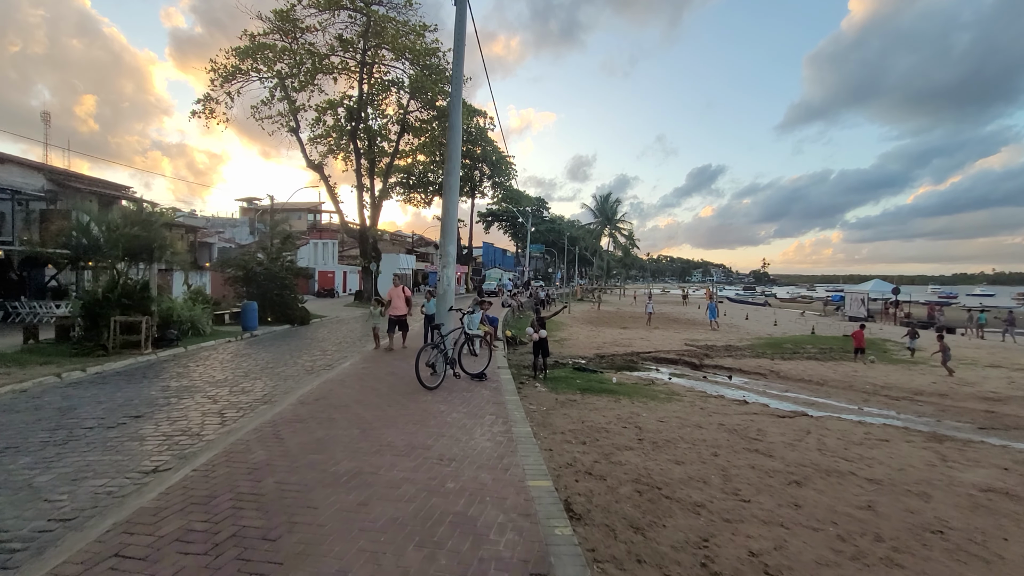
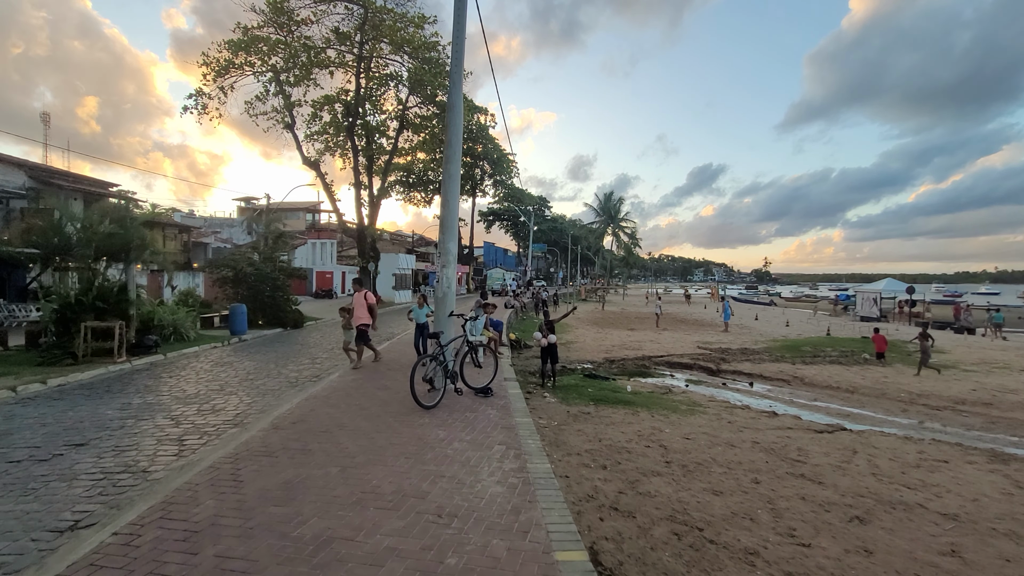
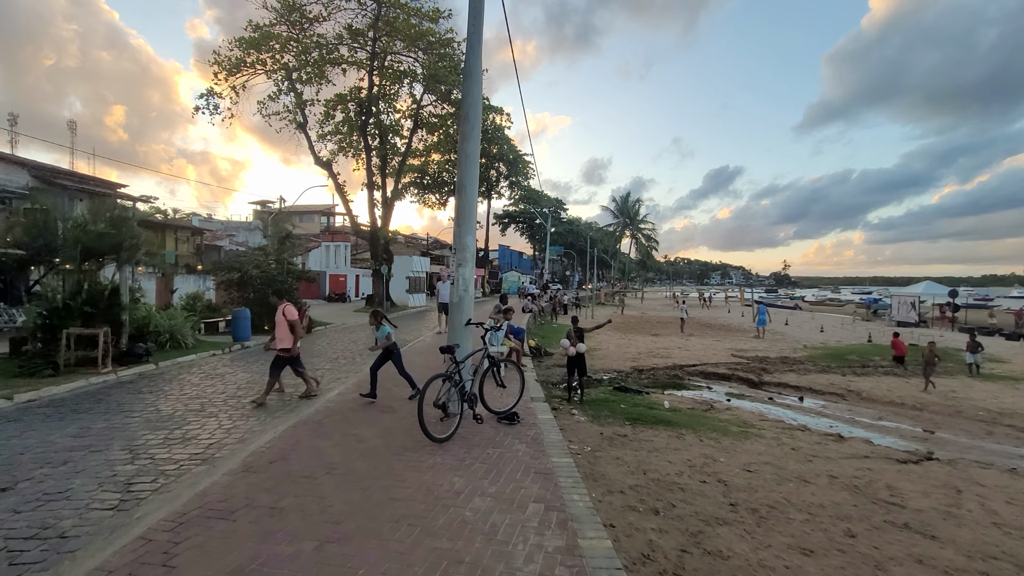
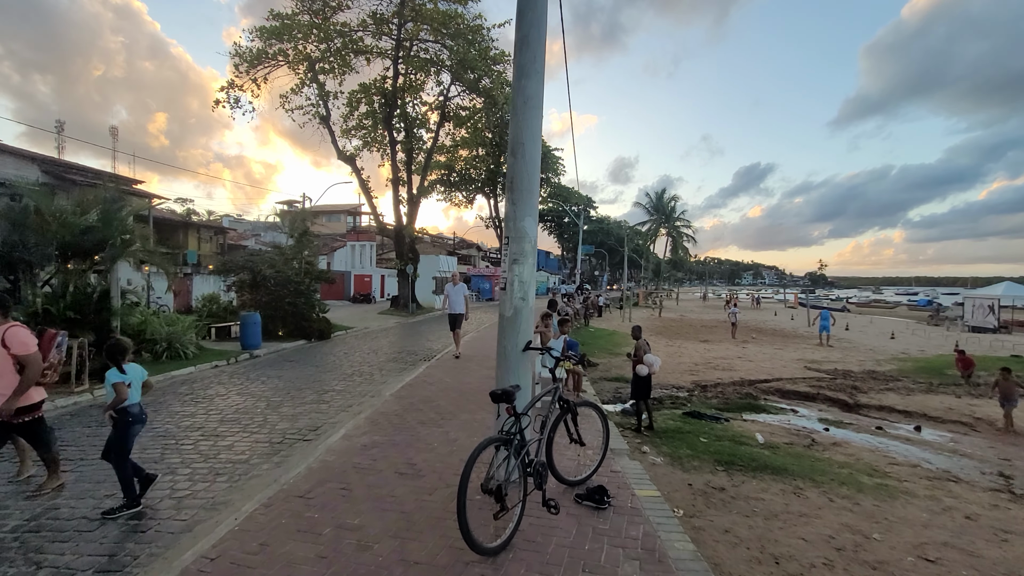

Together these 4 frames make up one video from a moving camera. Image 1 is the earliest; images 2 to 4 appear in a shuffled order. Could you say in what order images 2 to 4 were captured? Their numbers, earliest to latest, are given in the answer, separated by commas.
2, 3, 4
